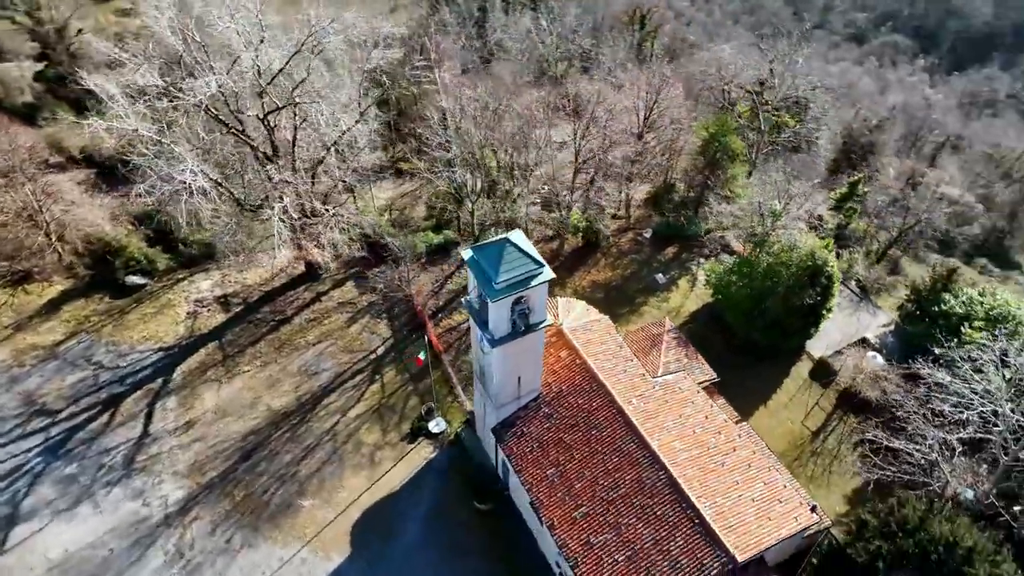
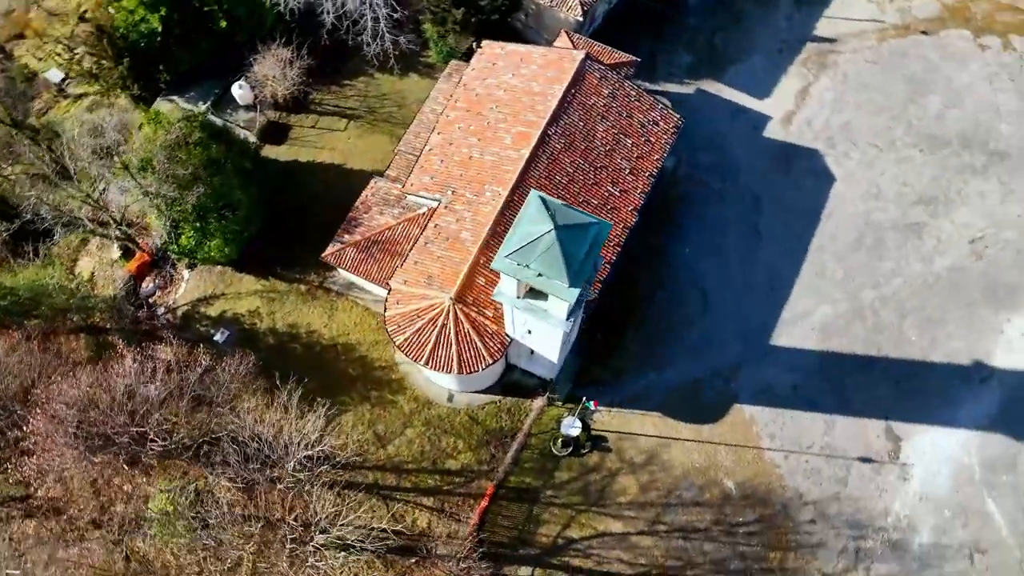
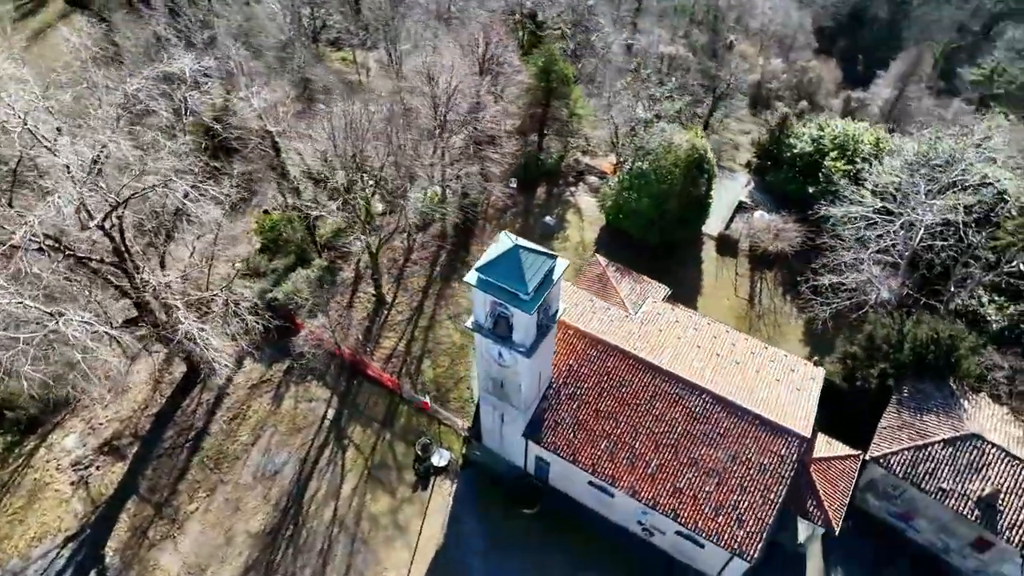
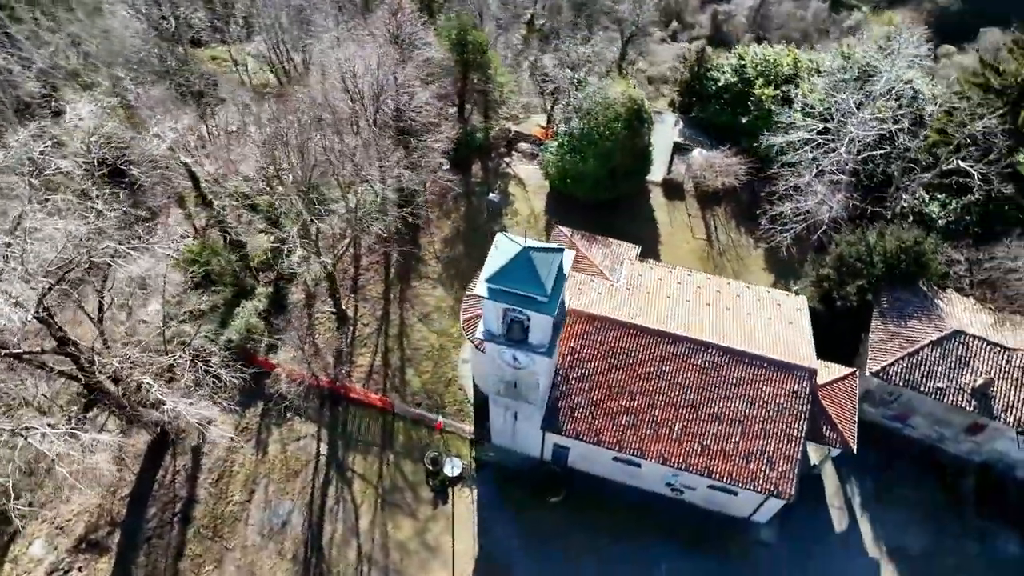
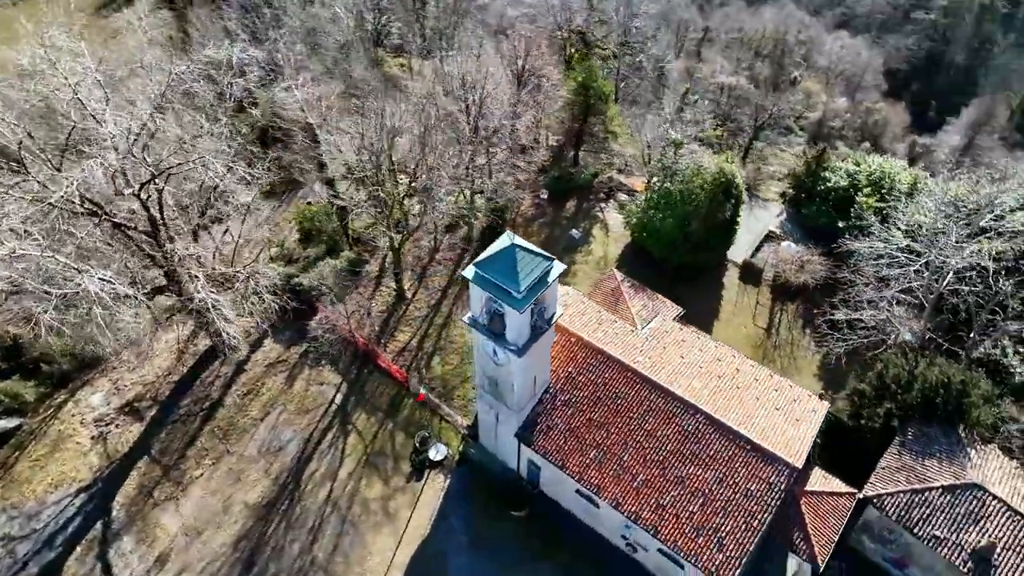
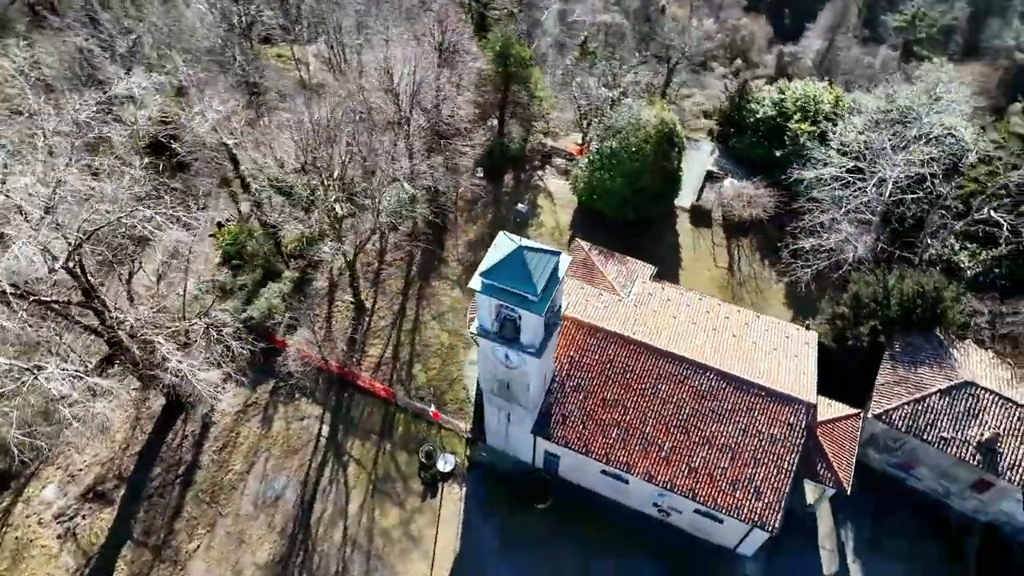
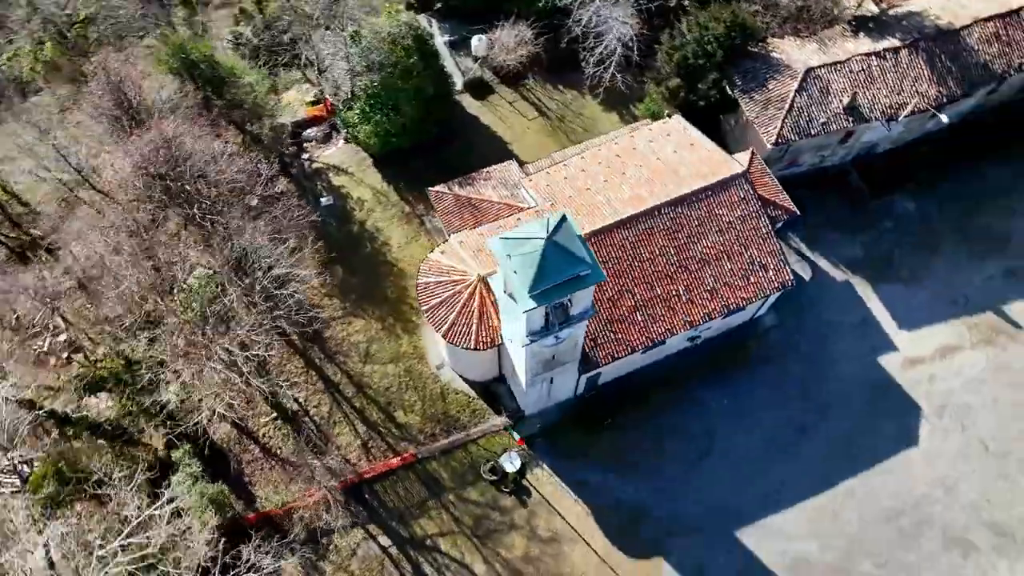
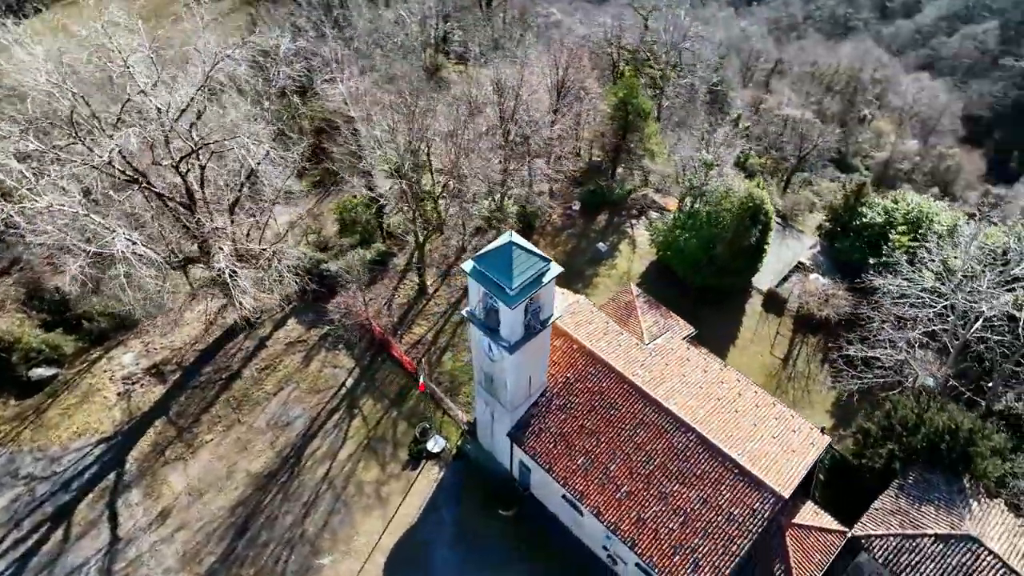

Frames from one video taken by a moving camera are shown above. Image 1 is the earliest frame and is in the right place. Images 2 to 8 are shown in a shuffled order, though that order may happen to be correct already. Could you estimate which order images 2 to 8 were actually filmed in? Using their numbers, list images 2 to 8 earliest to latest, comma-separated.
8, 5, 3, 6, 4, 7, 2
